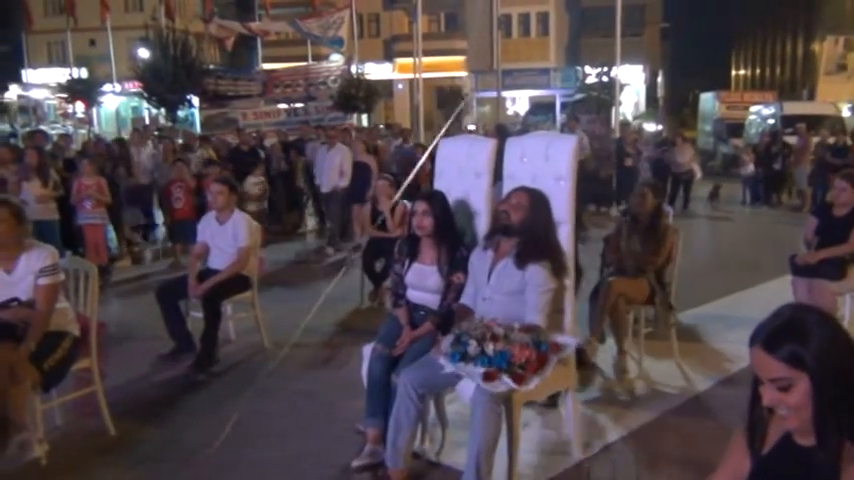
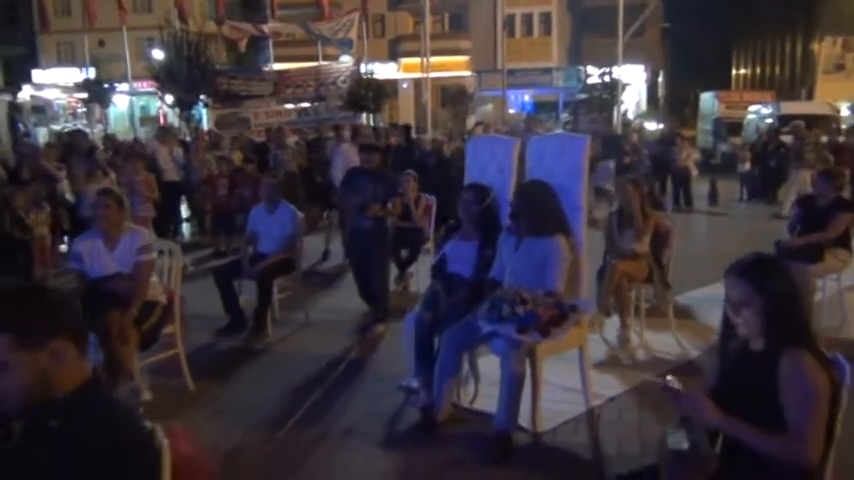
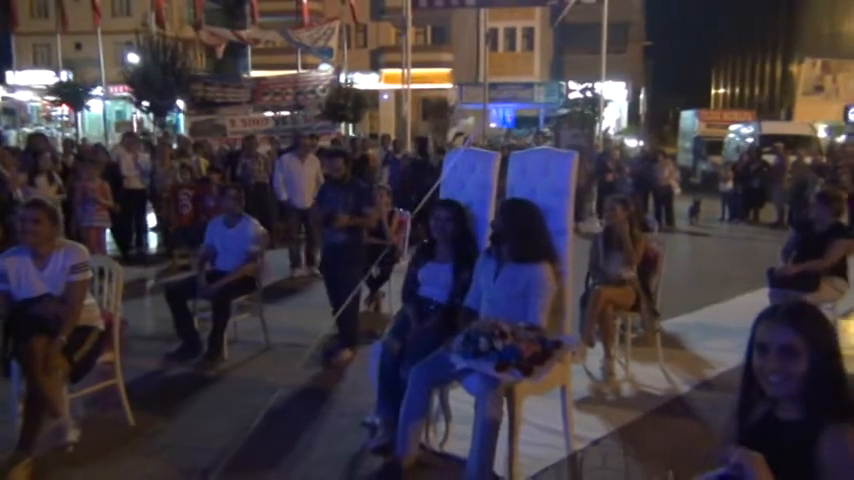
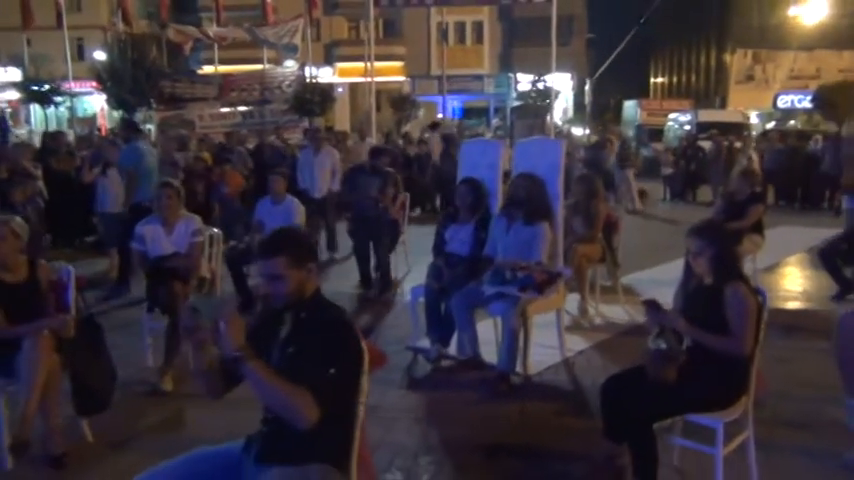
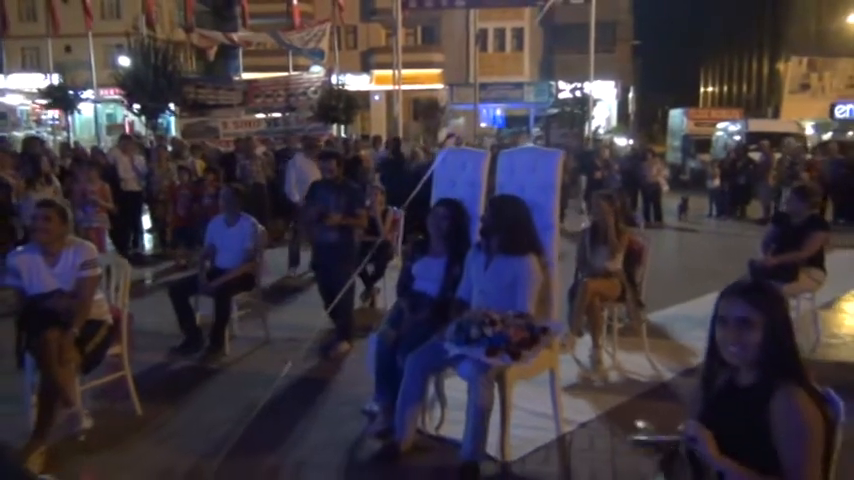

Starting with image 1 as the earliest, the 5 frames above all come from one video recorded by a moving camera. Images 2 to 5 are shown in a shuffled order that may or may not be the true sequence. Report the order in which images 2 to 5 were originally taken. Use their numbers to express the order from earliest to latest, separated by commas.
3, 5, 2, 4
